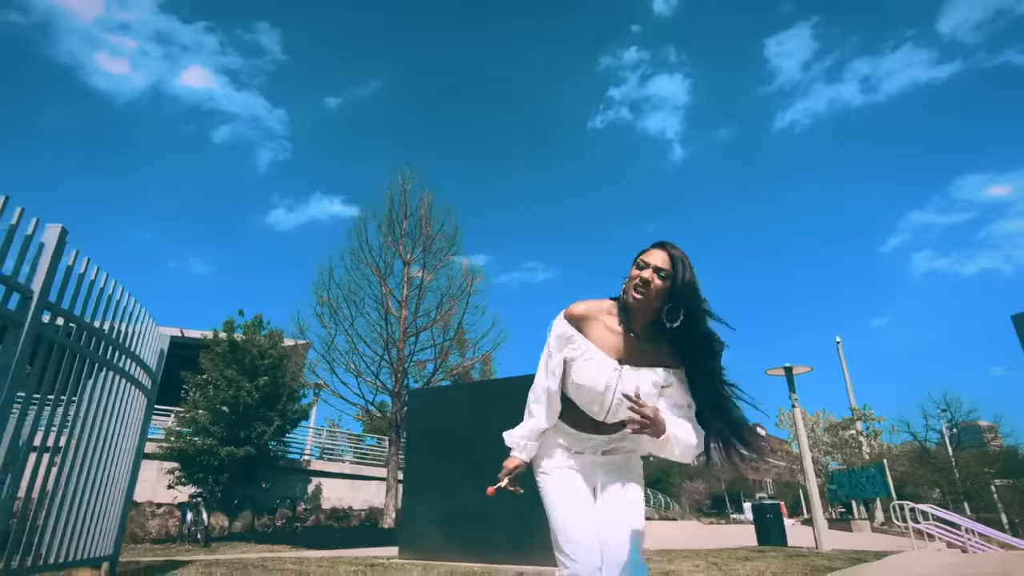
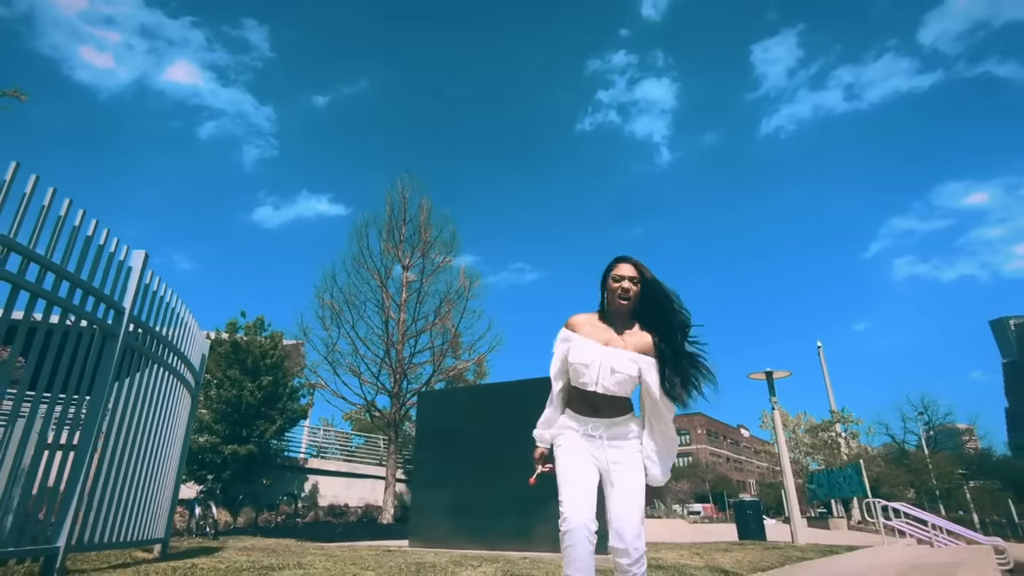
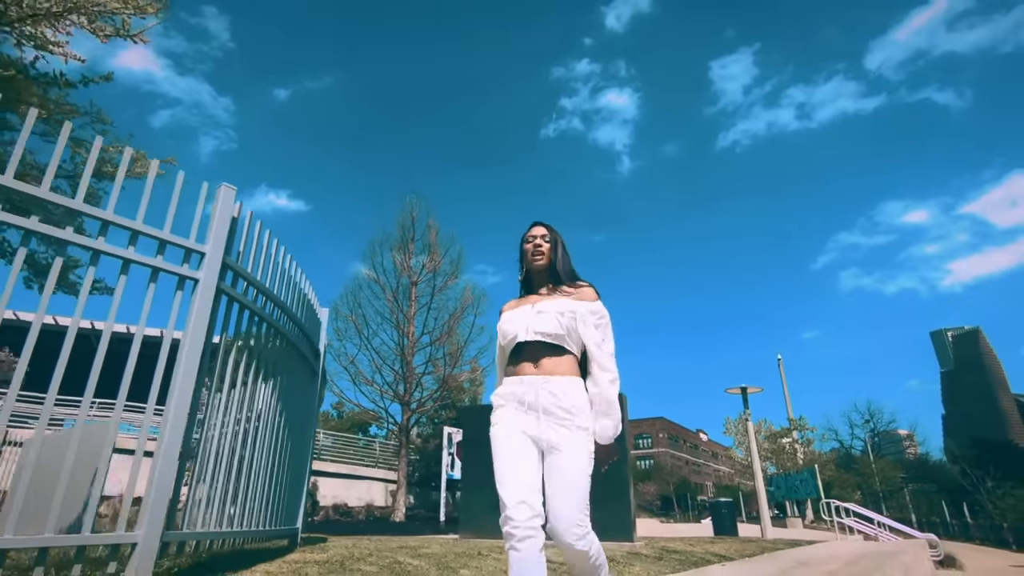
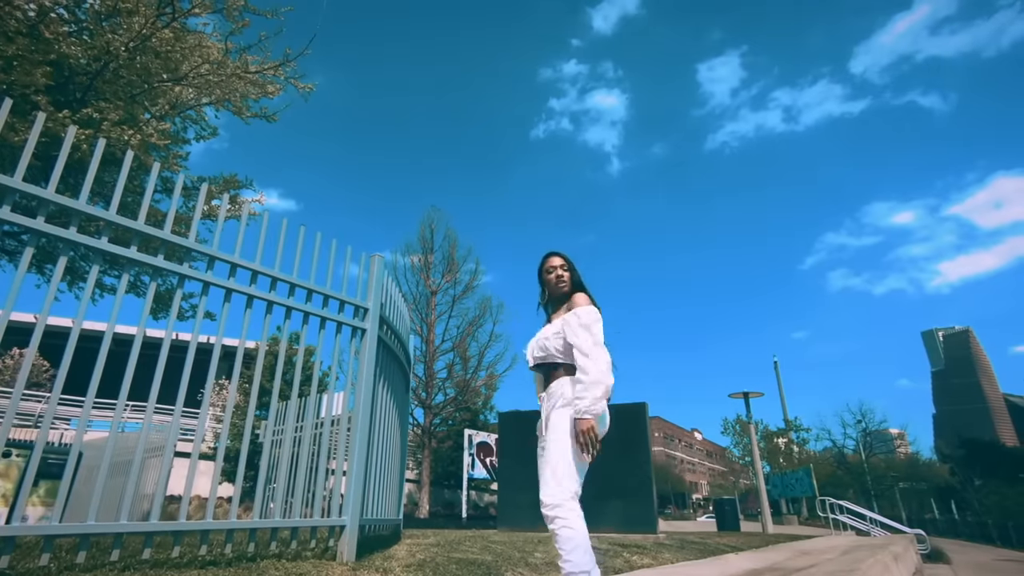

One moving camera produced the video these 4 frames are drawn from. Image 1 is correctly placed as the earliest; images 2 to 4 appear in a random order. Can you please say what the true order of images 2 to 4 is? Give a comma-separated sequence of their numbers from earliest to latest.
2, 3, 4
